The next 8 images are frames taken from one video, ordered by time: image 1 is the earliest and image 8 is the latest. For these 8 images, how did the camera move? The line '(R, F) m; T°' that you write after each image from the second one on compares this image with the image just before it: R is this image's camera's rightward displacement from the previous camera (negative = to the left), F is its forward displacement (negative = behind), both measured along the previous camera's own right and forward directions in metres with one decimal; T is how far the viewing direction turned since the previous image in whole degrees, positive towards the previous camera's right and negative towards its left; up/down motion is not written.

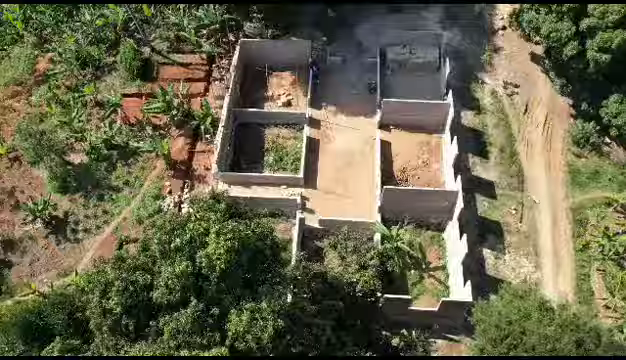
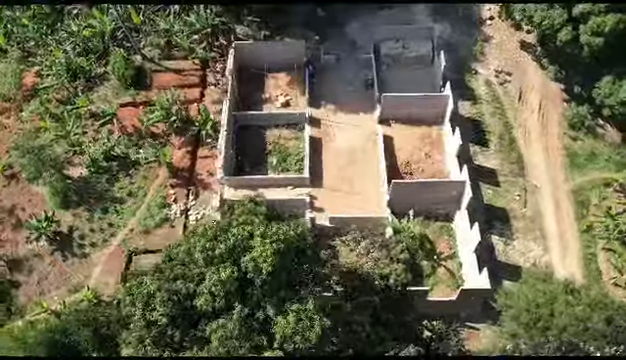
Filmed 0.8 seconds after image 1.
(-1.3, 0.0) m; +3°
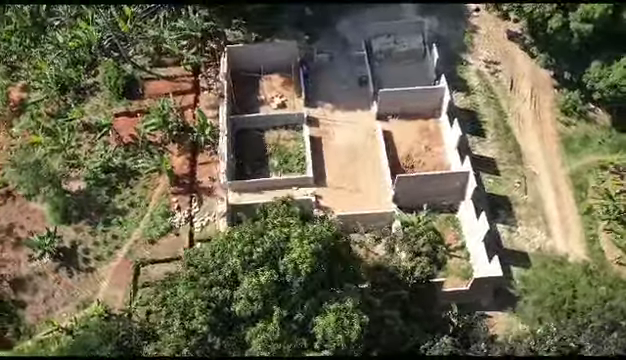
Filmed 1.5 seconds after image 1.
(-1.1, 0.0) m; +2°
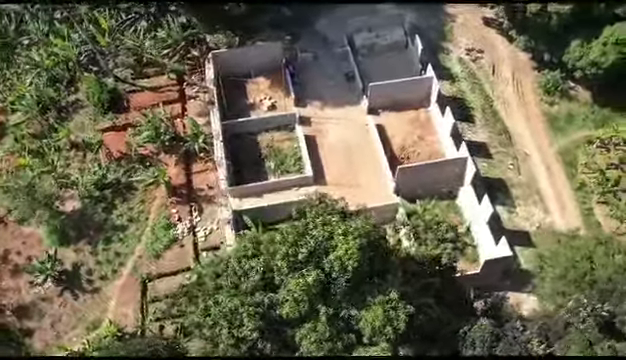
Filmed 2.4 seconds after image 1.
(-1.4, 0.0) m; +4°
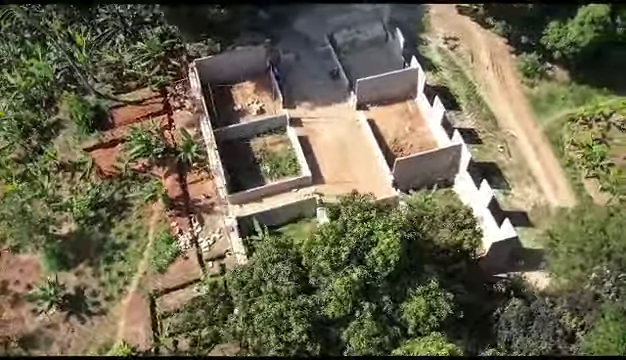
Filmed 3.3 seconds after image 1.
(-1.4, 0.0) m; +4°
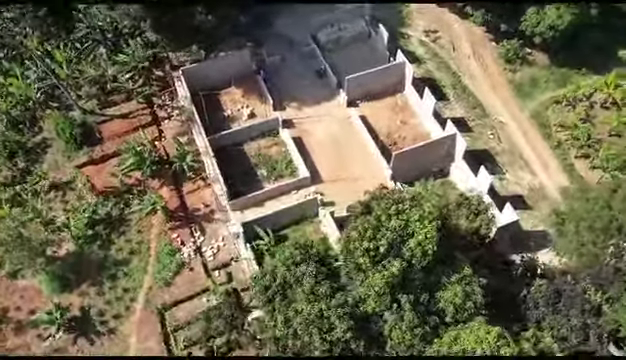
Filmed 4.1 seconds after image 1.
(-1.2, +0.1) m; +3°
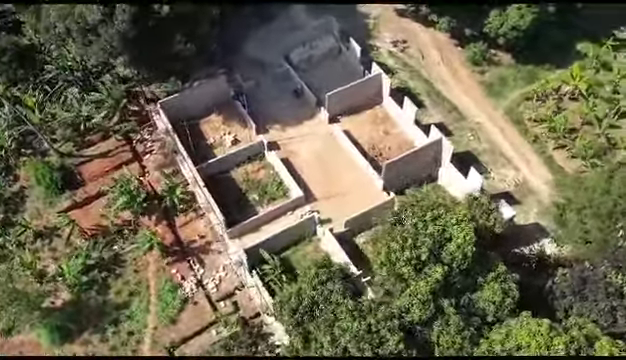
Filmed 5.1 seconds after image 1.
(-1.5, +0.1) m; +5°
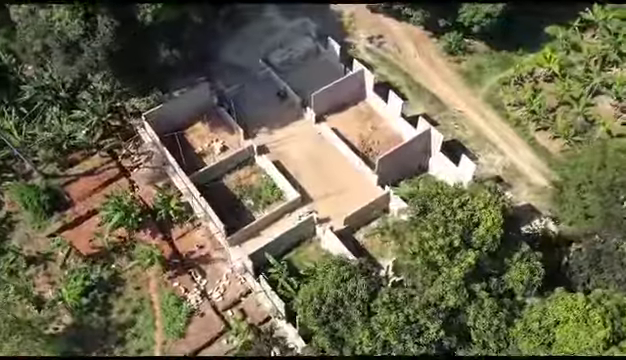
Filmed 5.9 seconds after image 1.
(-1.2, +0.1) m; +4°
